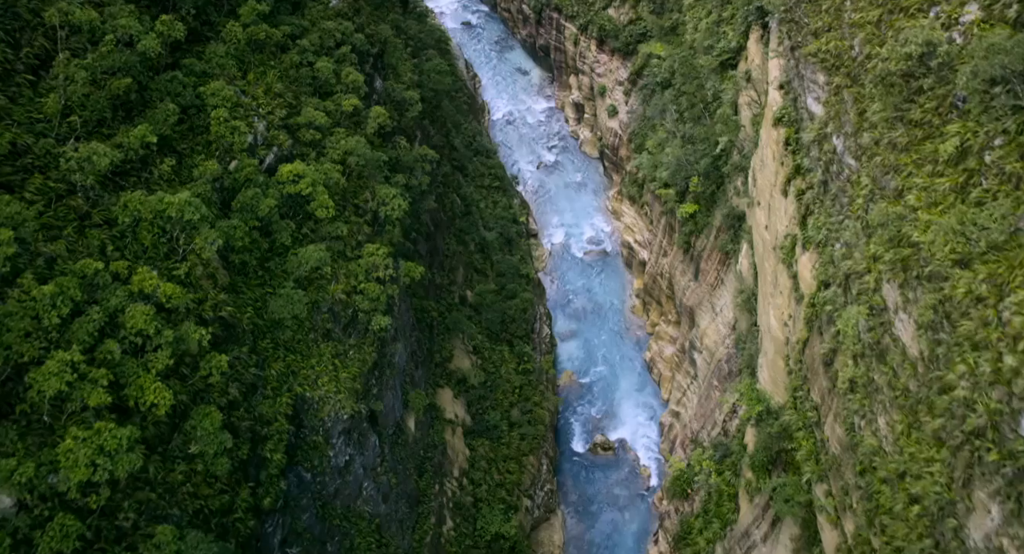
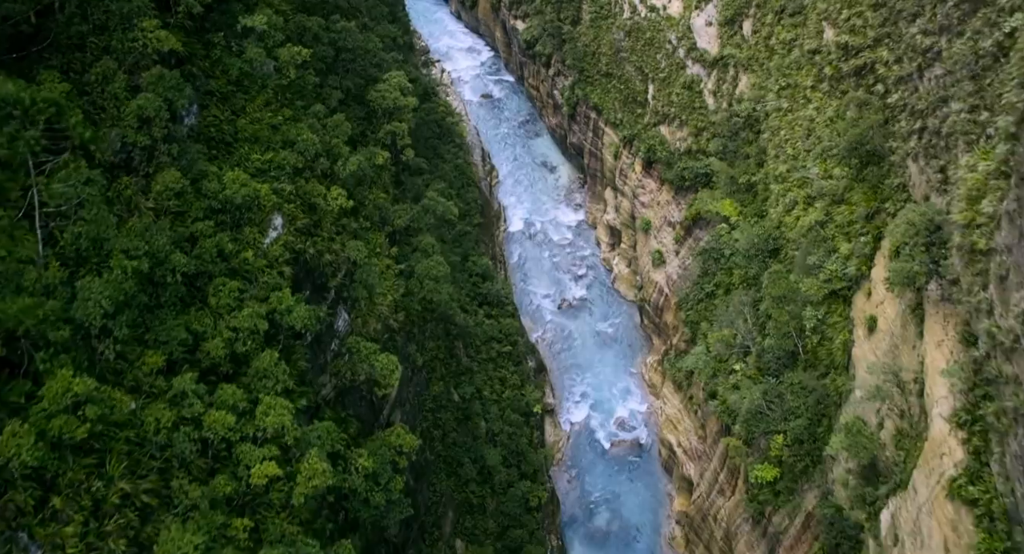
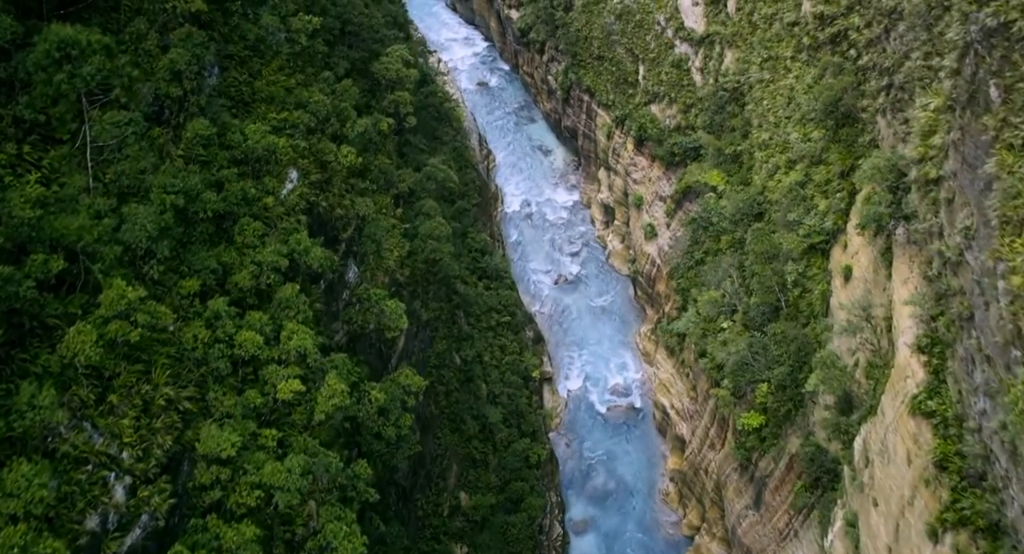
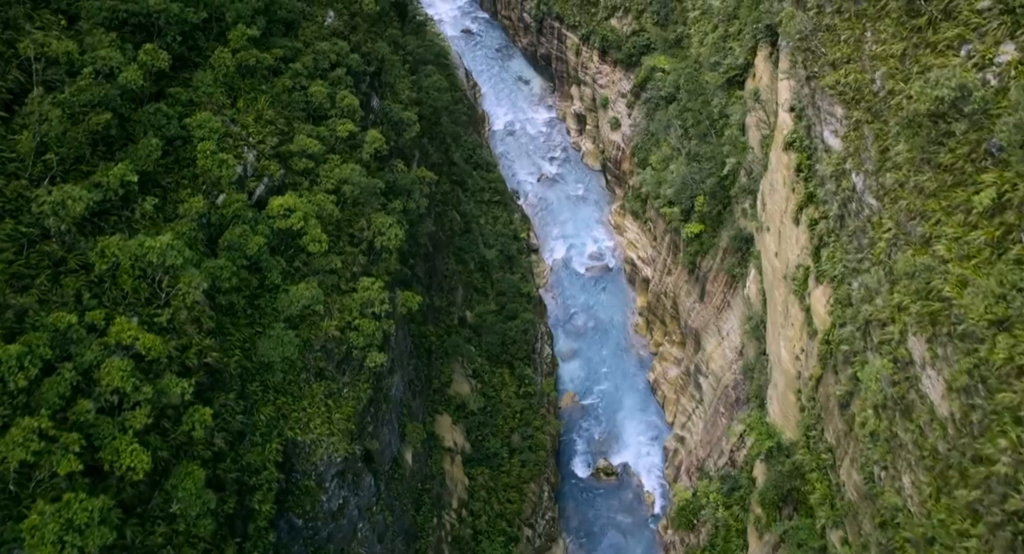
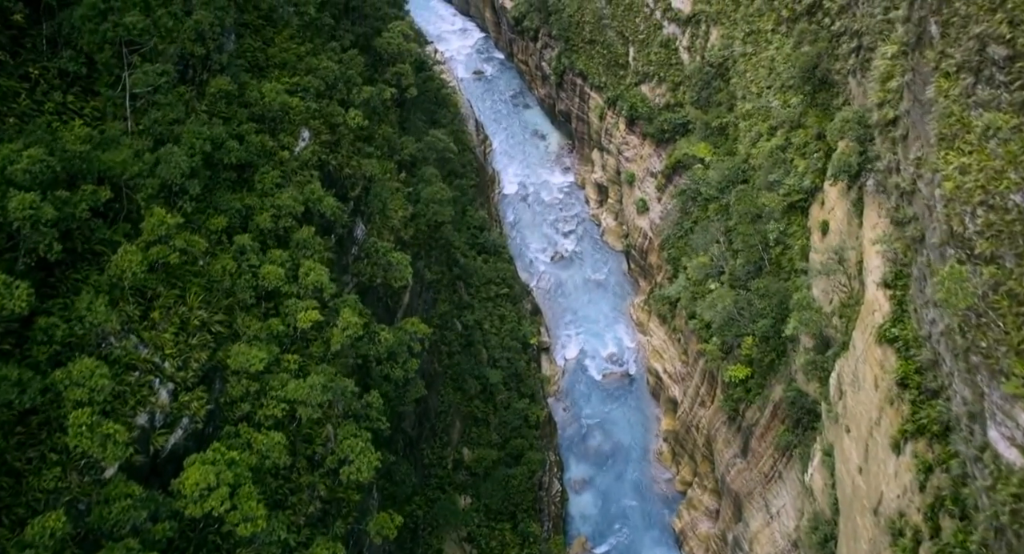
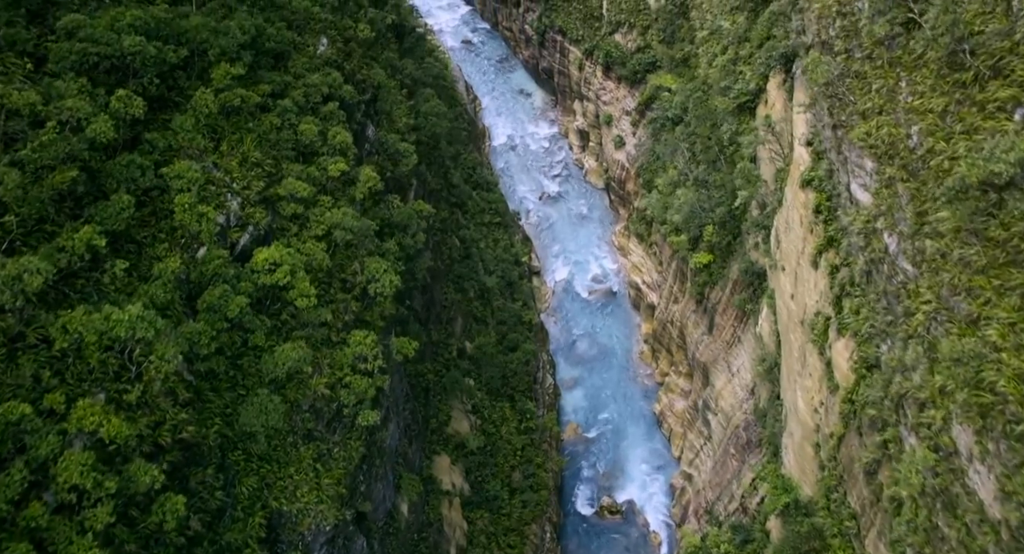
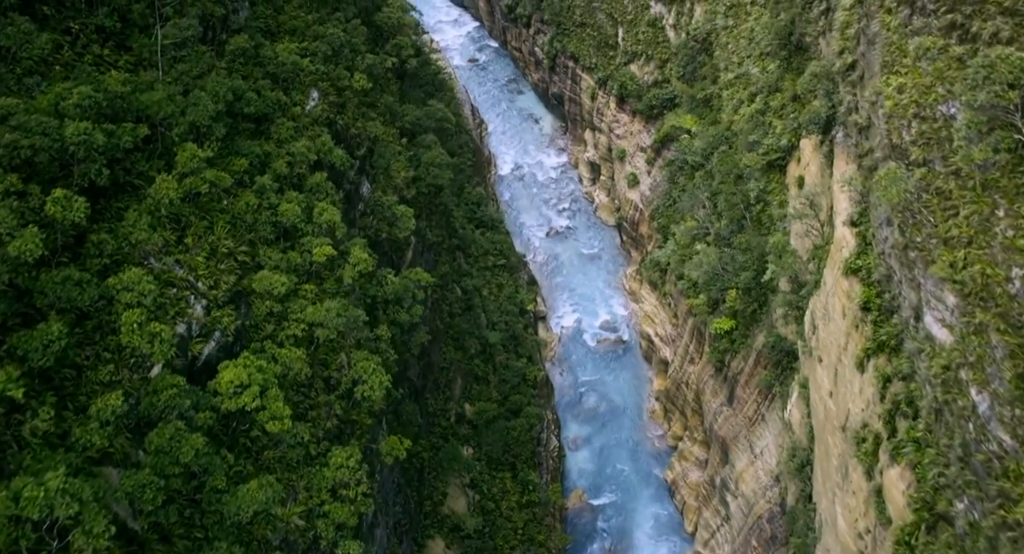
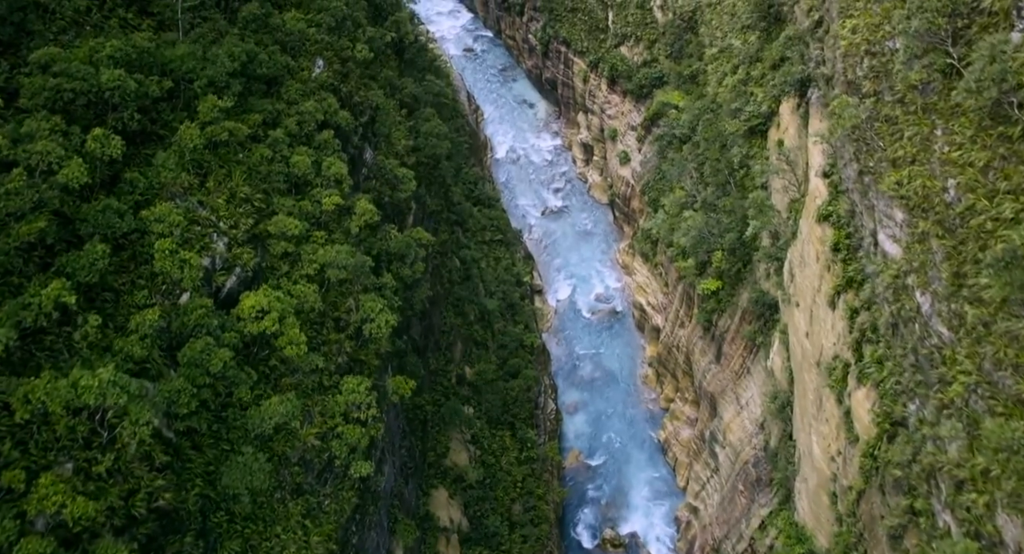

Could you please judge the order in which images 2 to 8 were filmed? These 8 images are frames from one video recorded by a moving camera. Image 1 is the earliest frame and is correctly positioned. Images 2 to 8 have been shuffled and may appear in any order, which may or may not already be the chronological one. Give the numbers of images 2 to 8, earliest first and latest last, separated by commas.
4, 6, 8, 7, 5, 3, 2
